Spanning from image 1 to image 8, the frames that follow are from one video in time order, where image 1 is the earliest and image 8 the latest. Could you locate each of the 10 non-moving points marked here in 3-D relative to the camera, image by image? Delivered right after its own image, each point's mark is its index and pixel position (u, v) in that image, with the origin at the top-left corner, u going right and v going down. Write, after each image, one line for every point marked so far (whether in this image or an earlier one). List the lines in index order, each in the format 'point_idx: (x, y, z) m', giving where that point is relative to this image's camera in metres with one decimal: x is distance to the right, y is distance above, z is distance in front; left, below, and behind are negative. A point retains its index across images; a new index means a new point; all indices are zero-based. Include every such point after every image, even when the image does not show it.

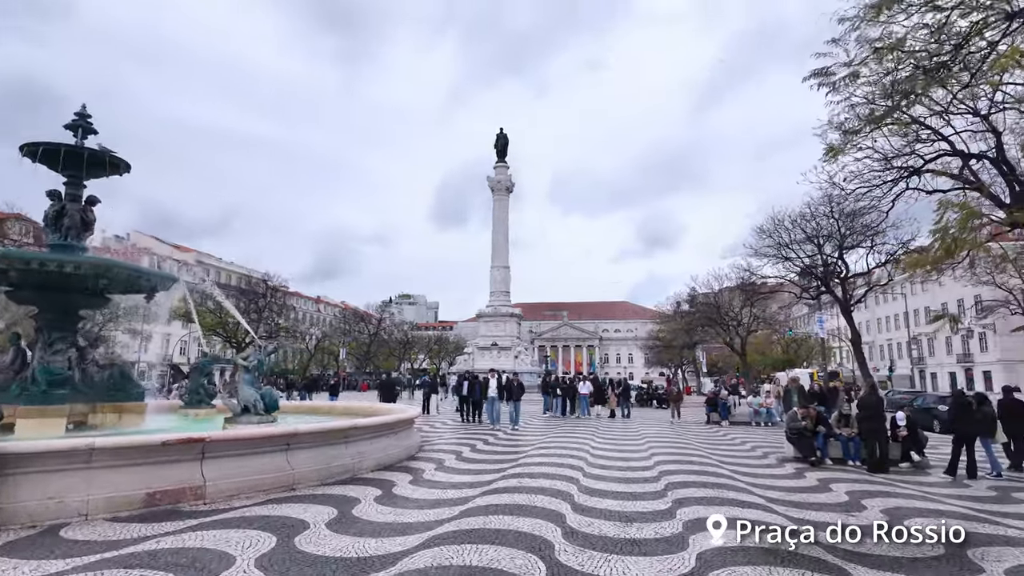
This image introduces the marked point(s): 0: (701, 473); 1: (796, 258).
0: (+3.1, -3.0, +8.8) m
1: (+9.5, +1.1, +18.3) m
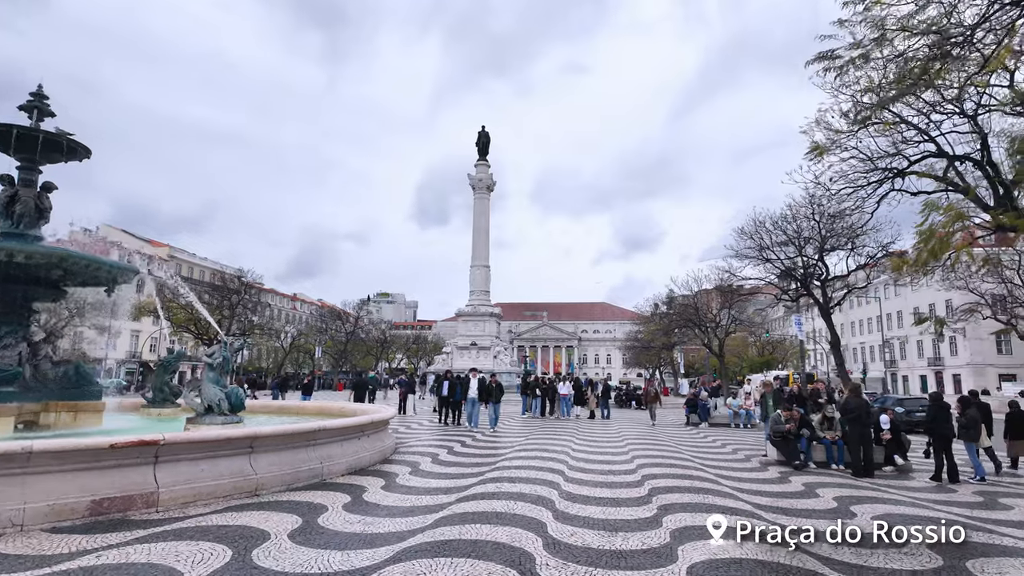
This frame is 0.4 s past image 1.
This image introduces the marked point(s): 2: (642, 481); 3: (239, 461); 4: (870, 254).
0: (+2.8, -3.0, +8.6) m
1: (+8.8, +1.0, +18.3) m
2: (+2.0, -3.0, +8.7) m
3: (-3.2, -2.0, +6.4) m
4: (+11.5, +1.1, +17.6) m
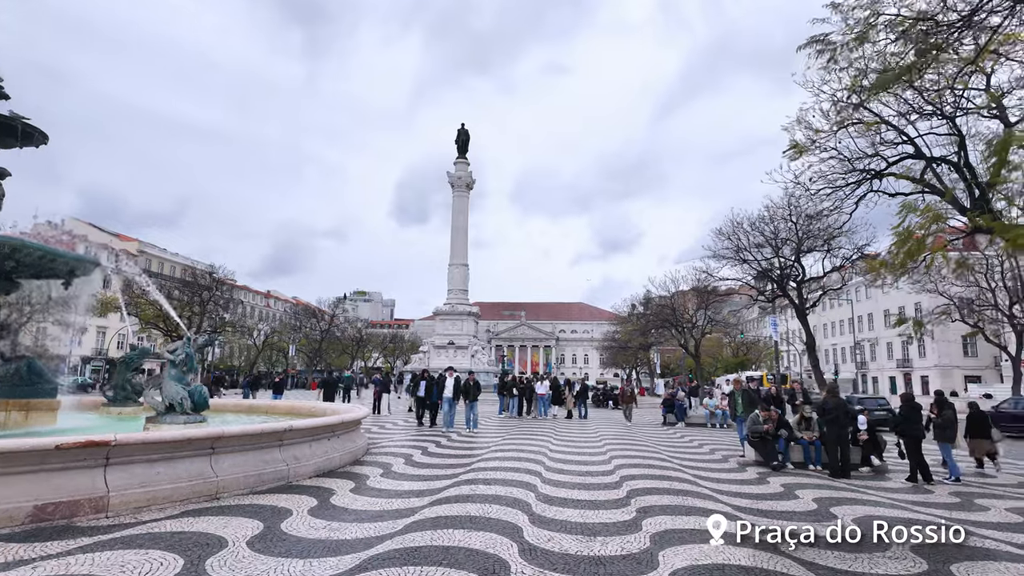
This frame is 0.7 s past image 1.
0: (+2.4, -3.0, +8.5) m
1: (+8.1, +1.0, +18.5) m
2: (+1.7, -3.0, +8.5) m
3: (-3.4, -1.9, +6.0) m
4: (+10.8, +1.1, +17.8) m
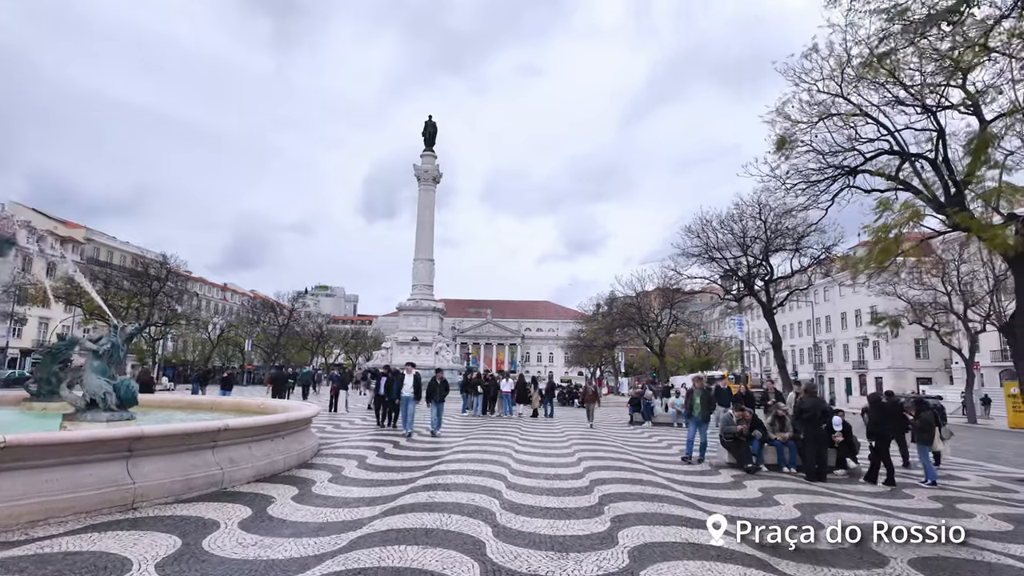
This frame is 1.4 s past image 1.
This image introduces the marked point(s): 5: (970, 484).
0: (+1.8, -2.9, +8.1) m
1: (+7.0, +1.0, +18.4) m
2: (+1.1, -2.9, +8.1) m
3: (-3.8, -1.7, +5.2) m
4: (+9.8, +1.0, +17.9) m
5: (+6.5, -2.8, +7.8) m
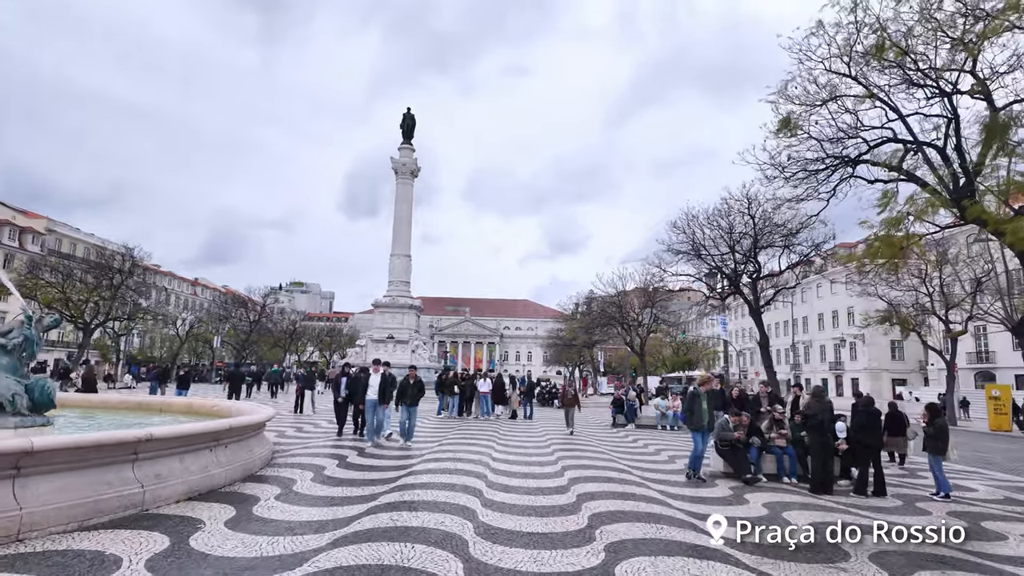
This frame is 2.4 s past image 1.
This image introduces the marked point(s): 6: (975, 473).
0: (+1.5, -2.8, +7.4) m
1: (+6.3, +1.0, +17.8) m
2: (+0.8, -2.8, +7.3) m
3: (-4.0, -1.6, +4.3) m
4: (+9.1, +1.1, +17.5) m
5: (+6.2, -2.7, +7.2) m
6: (+8.2, -3.3, +9.7) m
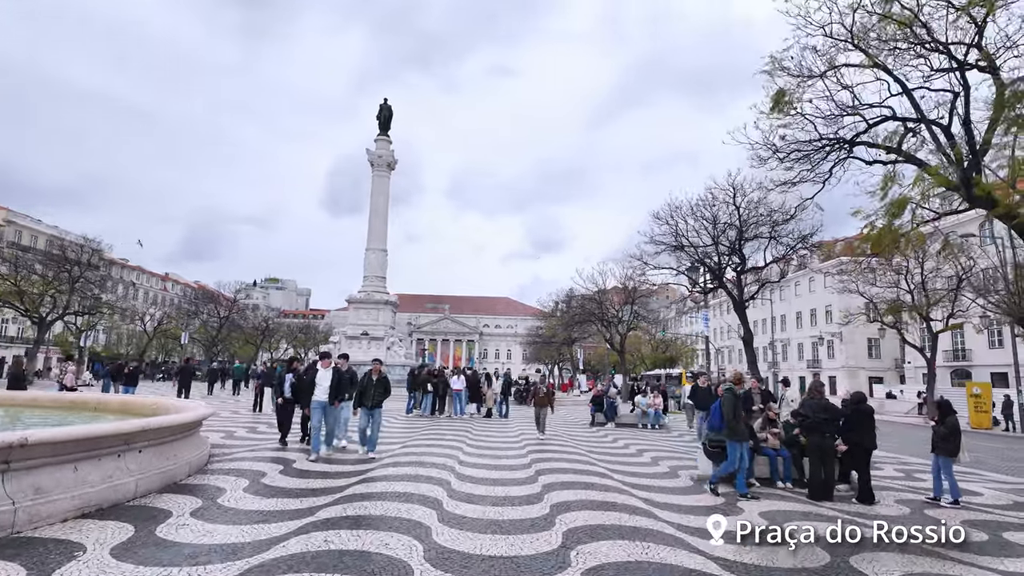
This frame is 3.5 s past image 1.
0: (+1.1, -2.6, +6.7) m
1: (+5.6, +1.2, +17.3) m
2: (+0.4, -2.6, +6.6) m
3: (-4.2, -1.3, +3.4) m
4: (+8.4, +1.2, +17.0) m
5: (+5.8, -2.6, +6.7) m
6: (+7.7, -3.1, +9.2) m
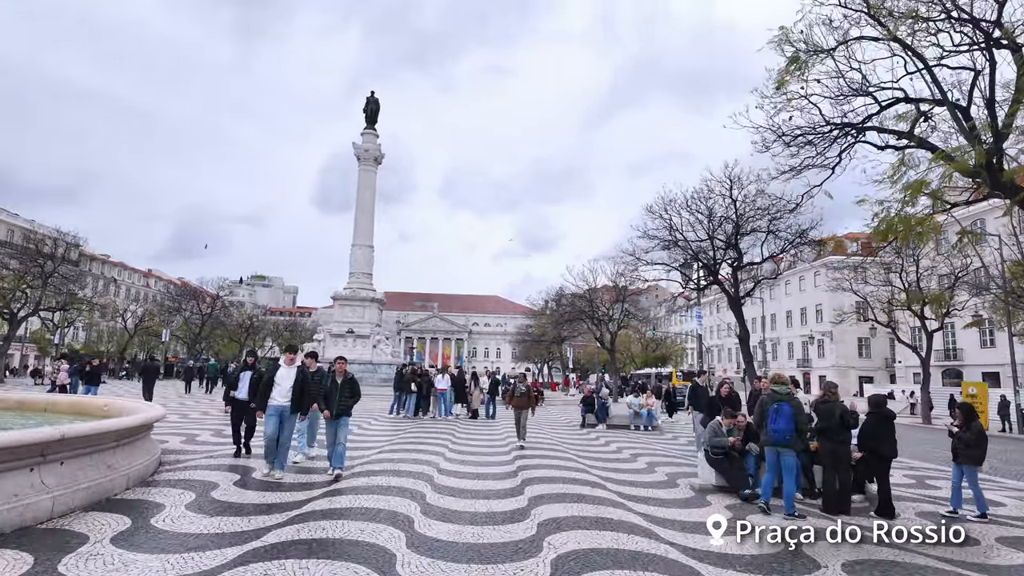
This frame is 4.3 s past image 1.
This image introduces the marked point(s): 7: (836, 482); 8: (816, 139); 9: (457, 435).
0: (+1.0, -2.5, +6.1) m
1: (+5.2, +1.3, +16.7) m
2: (+0.2, -2.5, +5.9) m
3: (-4.4, -1.2, +2.7) m
4: (+8.0, +1.3, +16.5) m
5: (+5.6, -2.5, +6.1) m
6: (+7.5, -3.0, +8.7) m
7: (+3.5, -2.1, +5.9) m
8: (+4.7, +2.3, +8.5) m
9: (-1.3, -3.5, +13.1) m
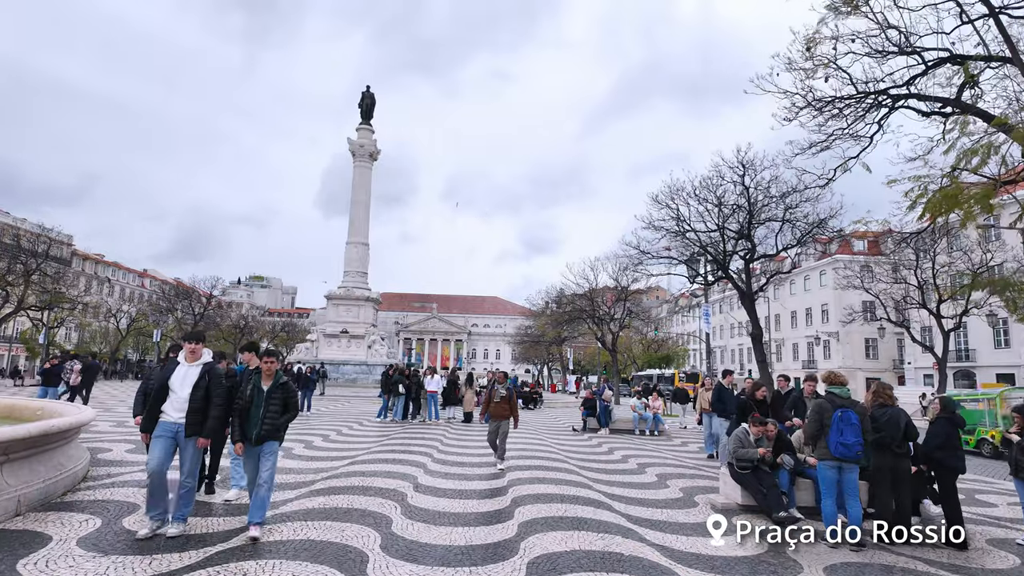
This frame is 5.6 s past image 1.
0: (+0.8, -2.3, +5.0) m
1: (+5.1, +1.5, +15.7) m
2: (+0.1, -2.3, +4.9) m
3: (-4.5, -1.0, +1.7) m
4: (+7.9, +1.5, +15.5) m
5: (+5.5, -2.3, +5.1) m
6: (+7.4, -2.9, +7.7) m
7: (+3.4, -1.9, +4.9) m
8: (+4.6, +2.5, +7.5) m
9: (-1.4, -3.4, +12.1) m
